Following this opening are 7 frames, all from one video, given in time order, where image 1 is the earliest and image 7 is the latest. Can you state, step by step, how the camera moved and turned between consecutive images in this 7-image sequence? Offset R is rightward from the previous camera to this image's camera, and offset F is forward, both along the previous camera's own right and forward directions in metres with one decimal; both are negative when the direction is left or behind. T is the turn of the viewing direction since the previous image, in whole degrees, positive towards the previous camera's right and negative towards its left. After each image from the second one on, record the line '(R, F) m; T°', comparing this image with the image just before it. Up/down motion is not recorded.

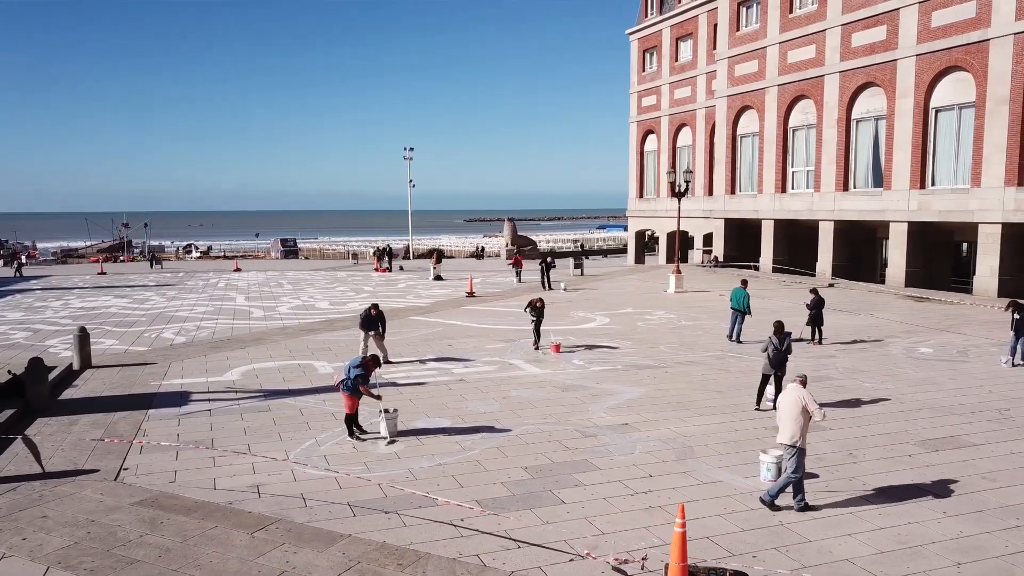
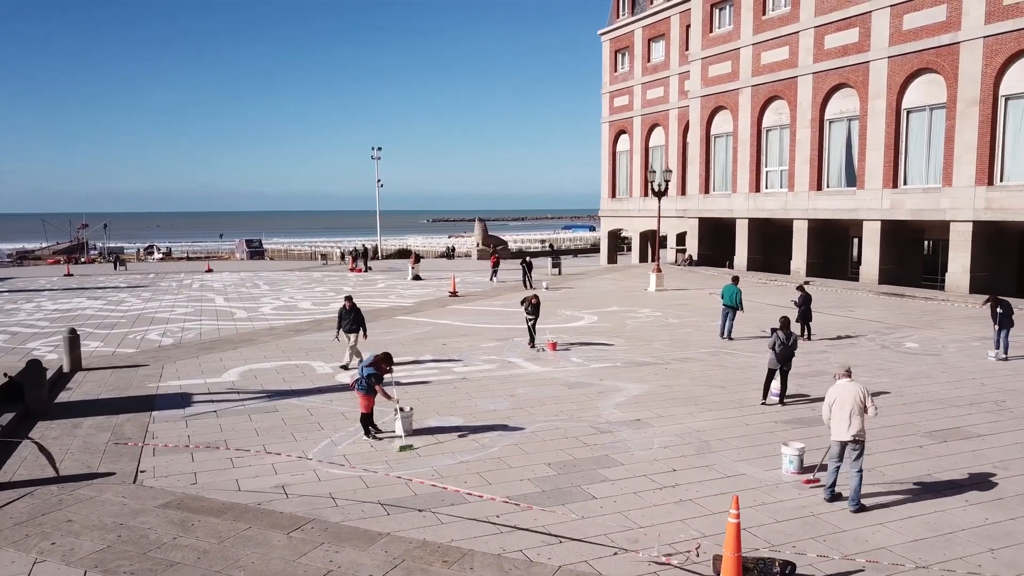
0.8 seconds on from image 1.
(-0.6, 0.0) m; +2°
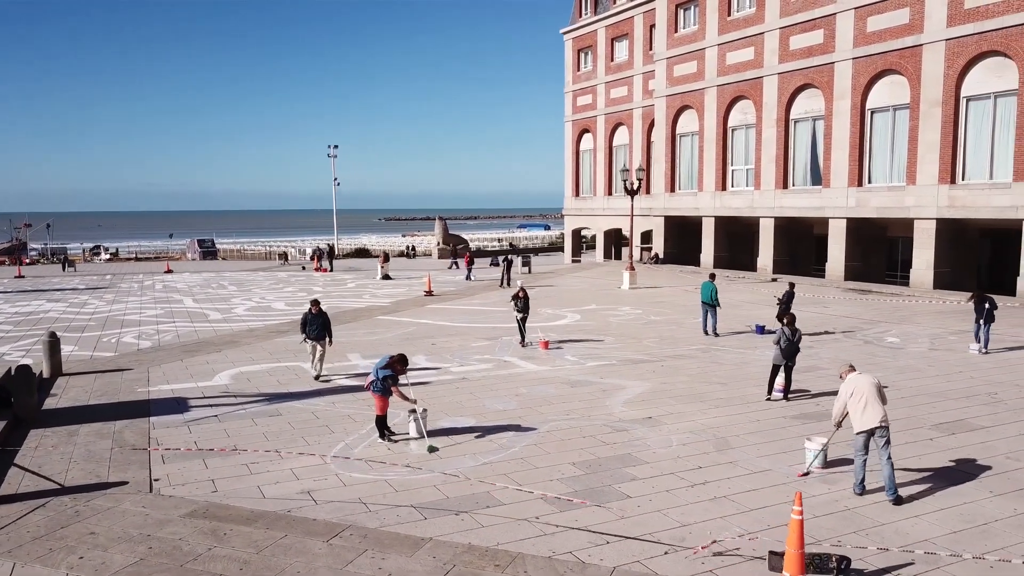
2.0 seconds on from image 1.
(-0.8, +0.1) m; +3°
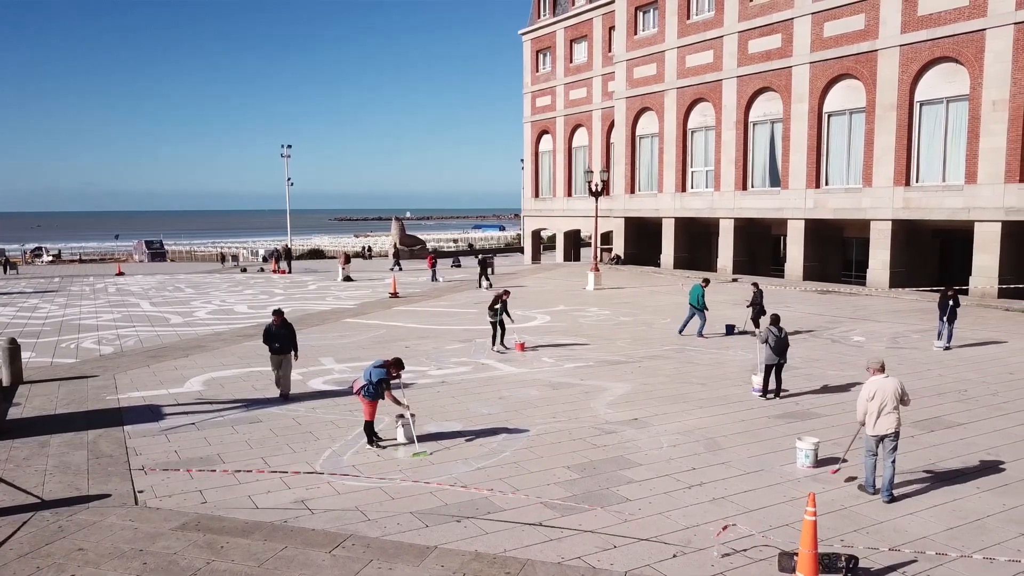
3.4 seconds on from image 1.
(-0.4, +0.1) m; +3°
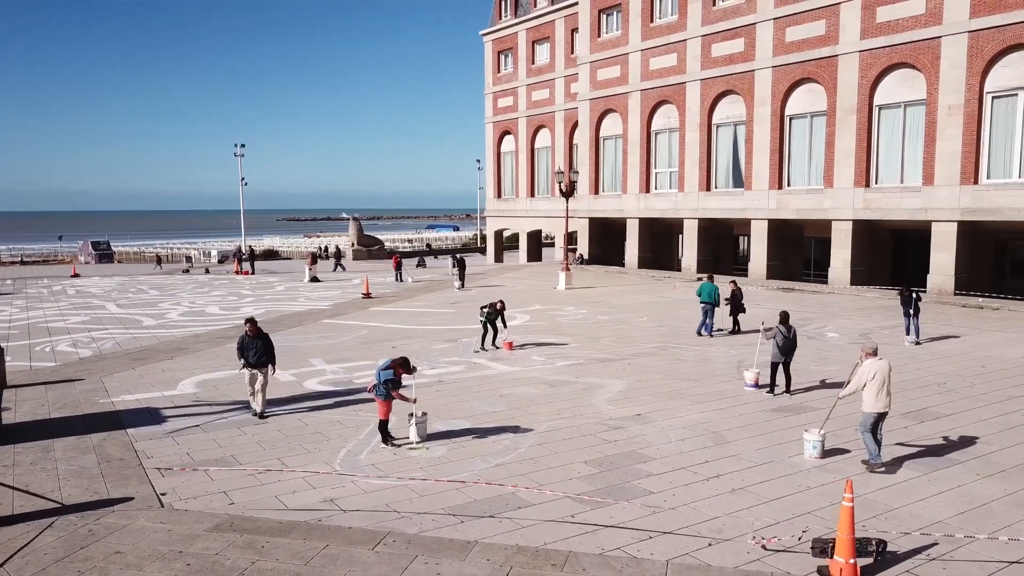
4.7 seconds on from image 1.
(-0.7, -0.1) m; +3°
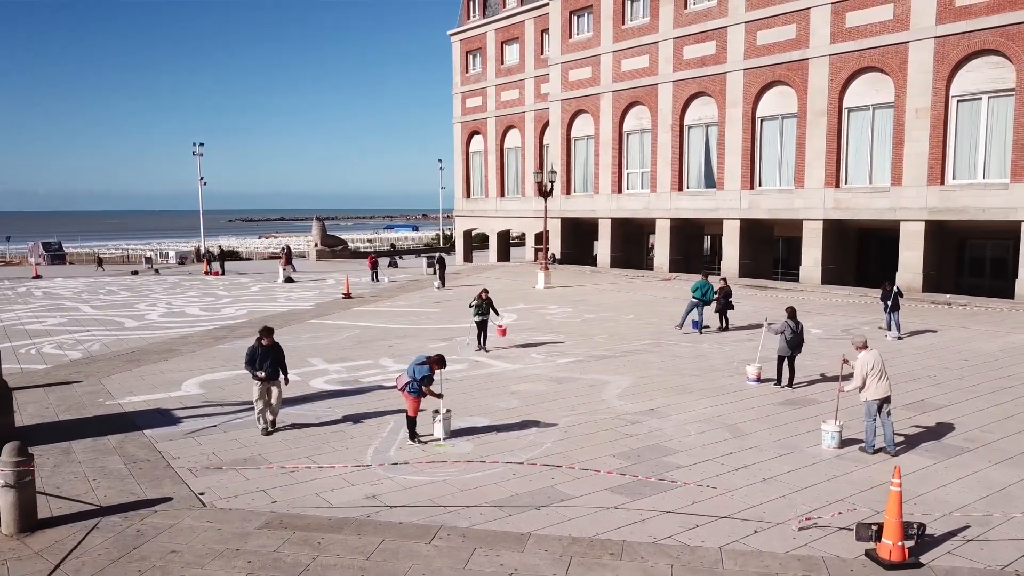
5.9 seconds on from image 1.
(-0.8, -0.1) m; +3°
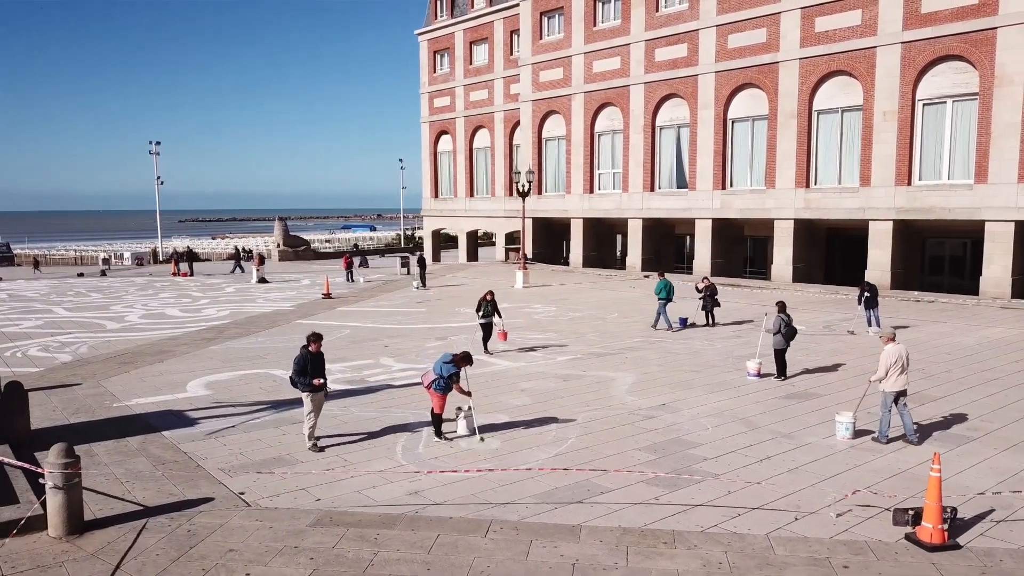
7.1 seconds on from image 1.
(-0.8, -0.1) m; +3°
